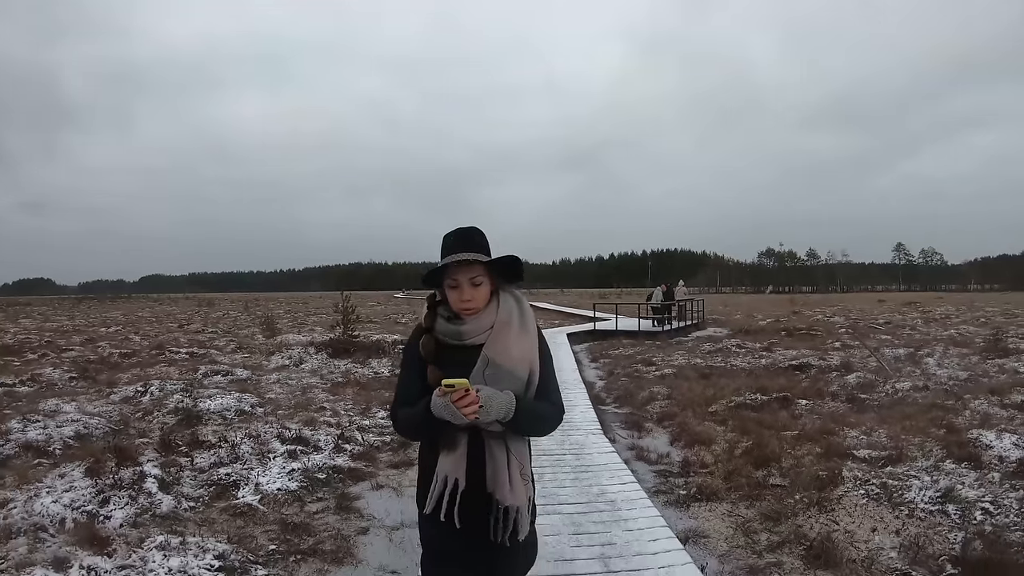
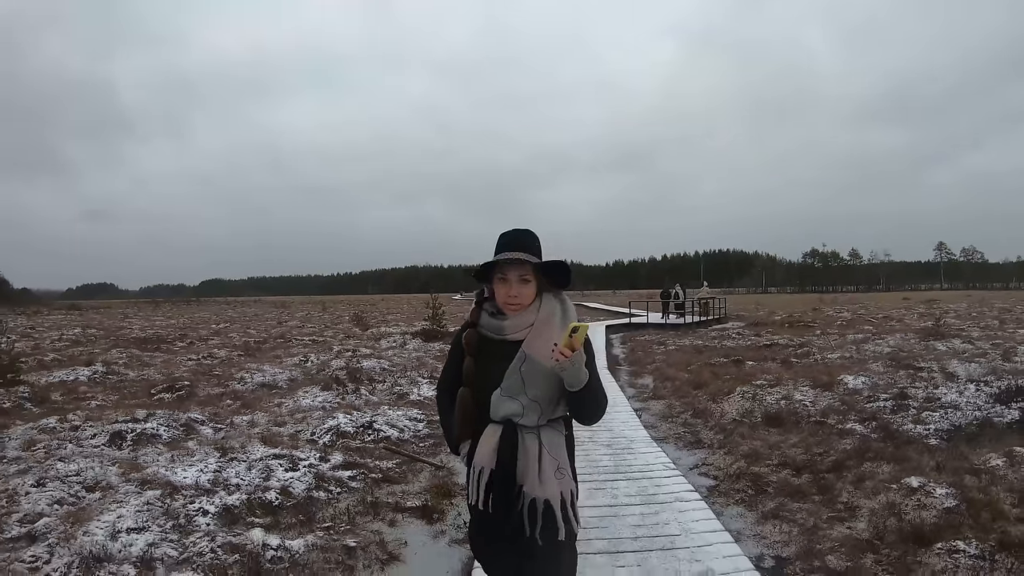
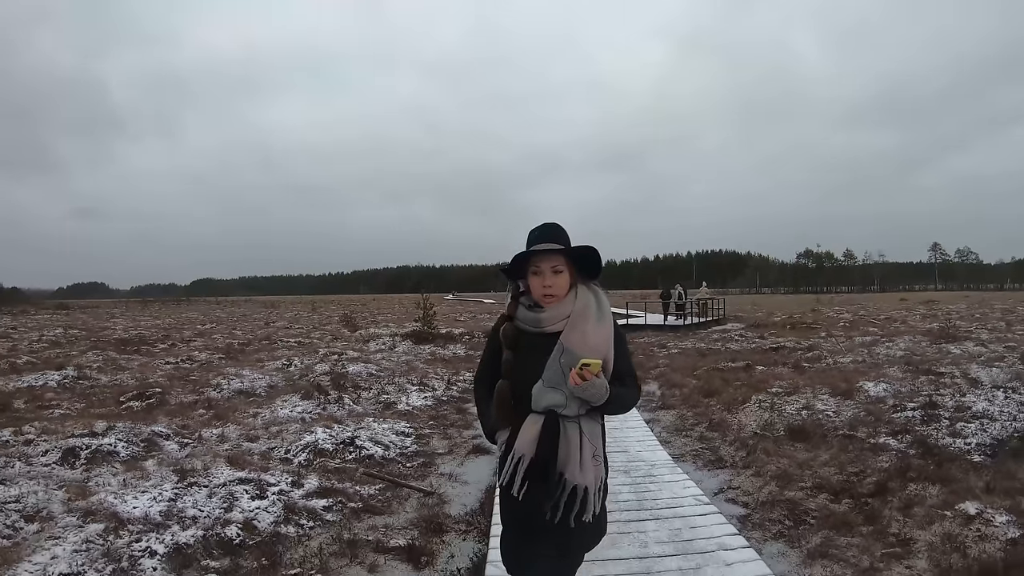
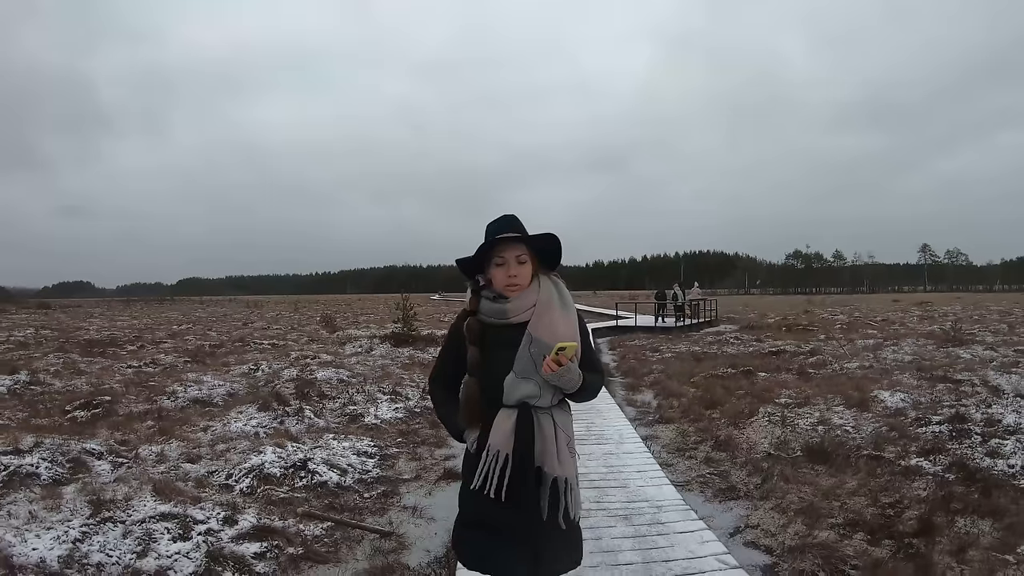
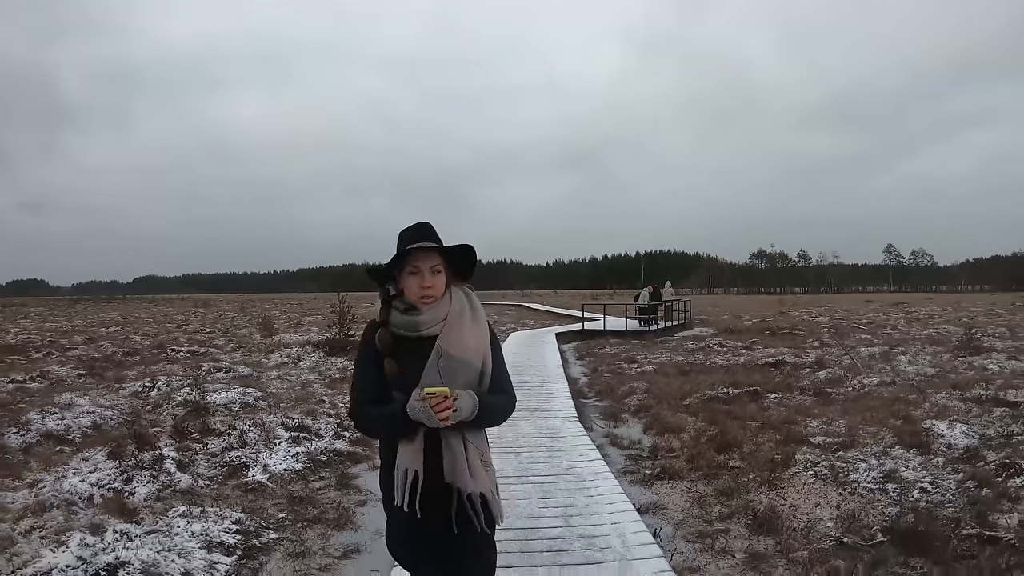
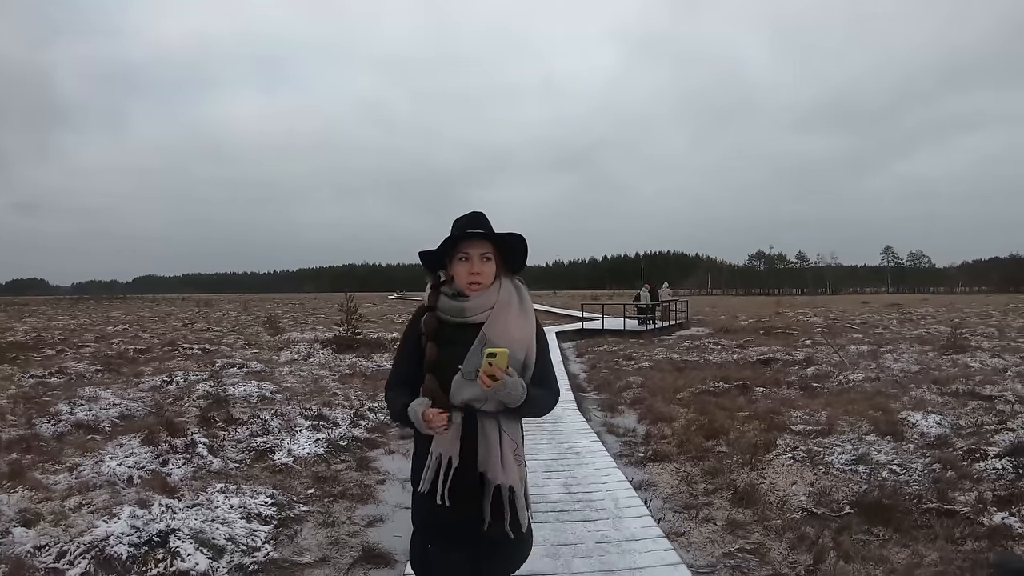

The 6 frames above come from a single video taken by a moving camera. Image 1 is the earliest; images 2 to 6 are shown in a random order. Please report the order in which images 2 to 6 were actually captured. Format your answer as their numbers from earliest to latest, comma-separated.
5, 6, 4, 3, 2
